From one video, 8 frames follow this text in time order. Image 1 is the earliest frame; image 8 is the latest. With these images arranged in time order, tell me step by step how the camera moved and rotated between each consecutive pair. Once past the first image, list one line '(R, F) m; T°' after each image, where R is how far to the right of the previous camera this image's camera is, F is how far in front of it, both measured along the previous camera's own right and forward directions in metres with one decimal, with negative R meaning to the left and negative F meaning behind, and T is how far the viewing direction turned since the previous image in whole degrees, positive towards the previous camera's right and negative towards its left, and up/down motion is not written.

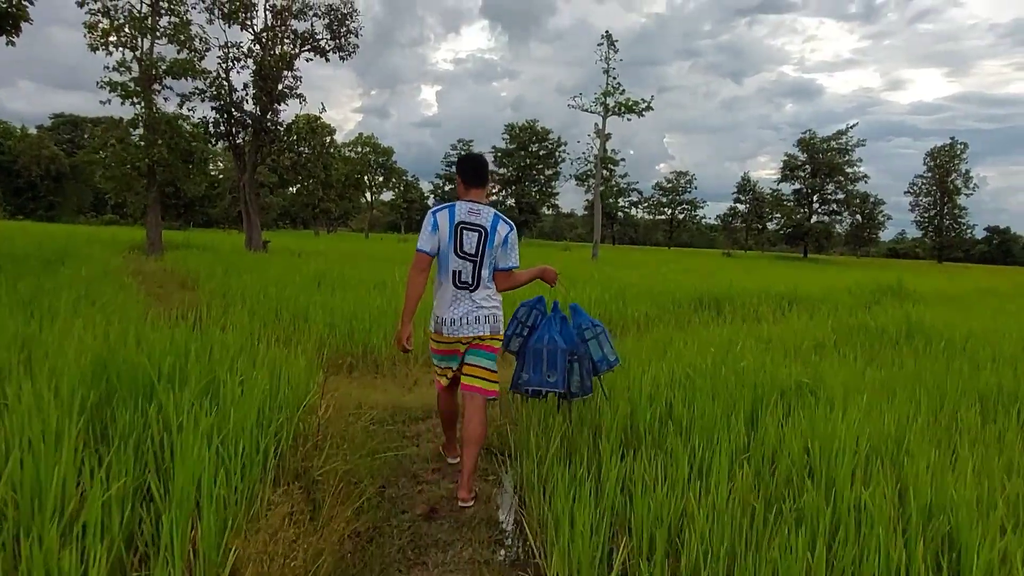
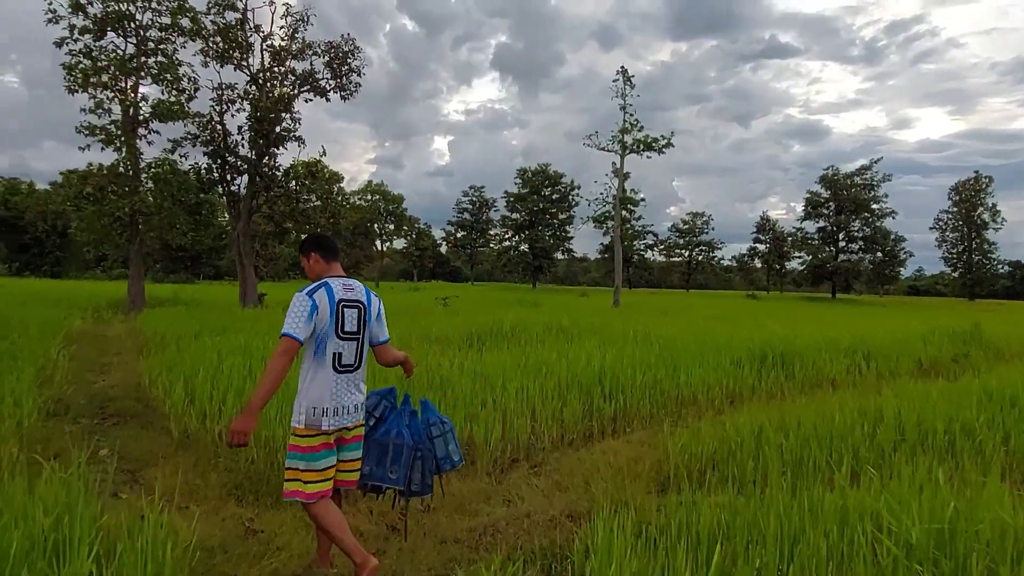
(-0.1, +1.9) m; -1°
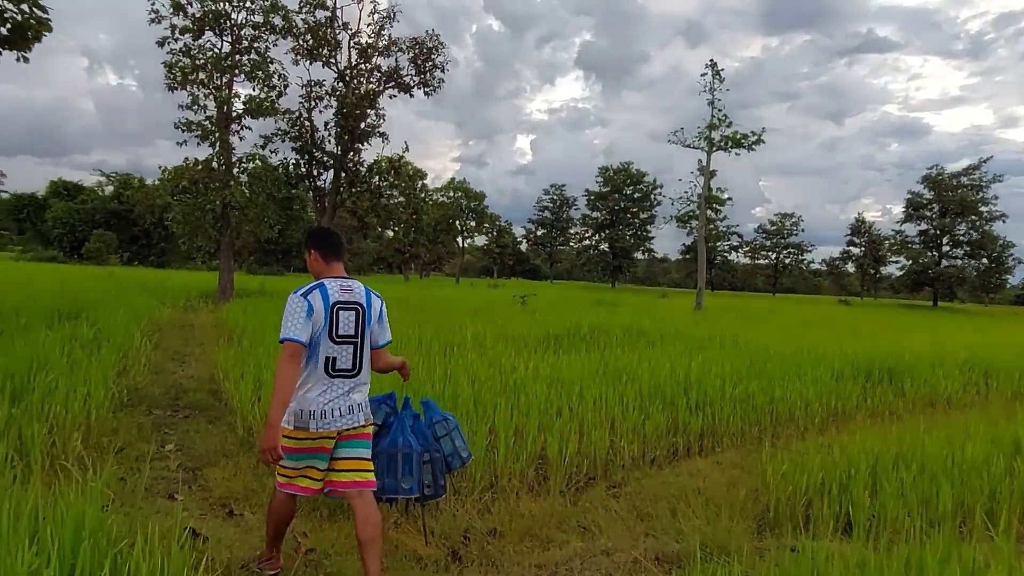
(0.0, +0.4) m; -6°
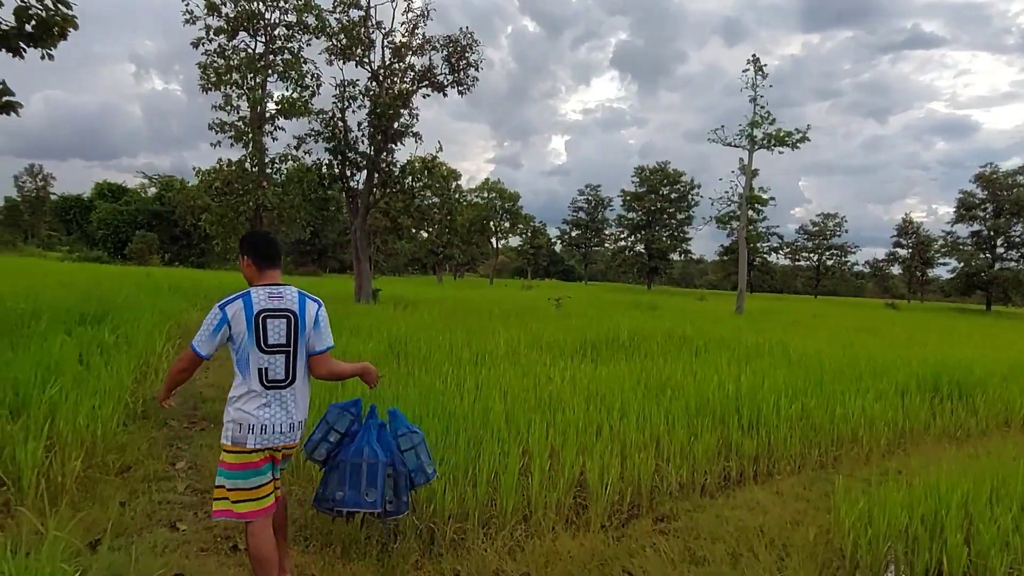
(0.0, +0.4) m; -3°
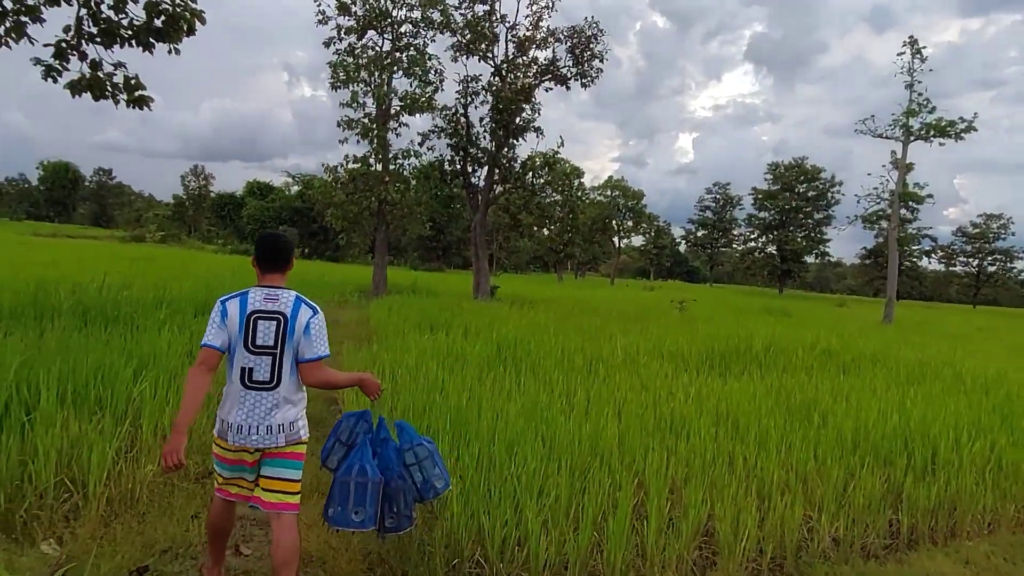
(0.0, +0.6) m; -10°
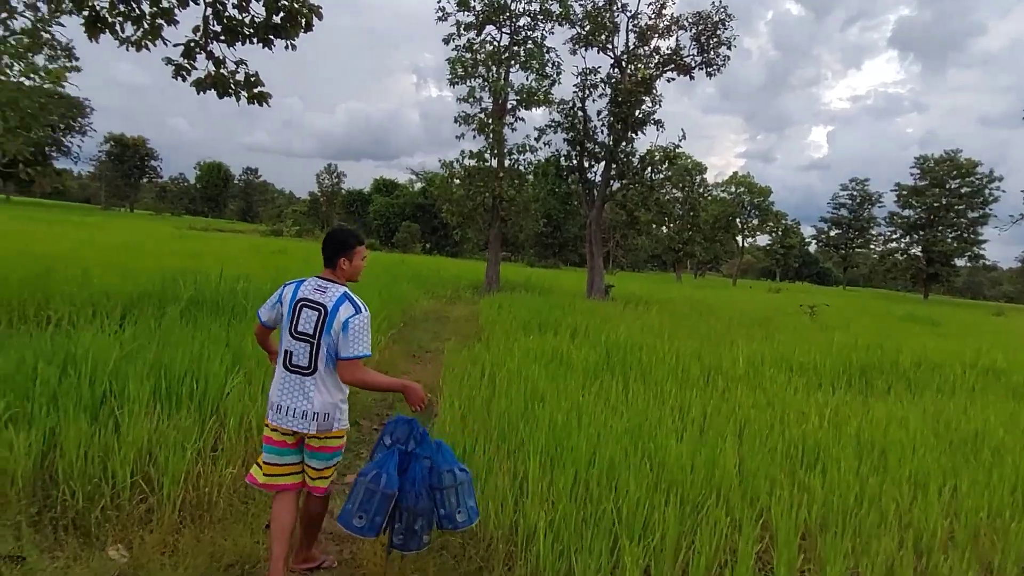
(+0.1, +0.4) m; -9°
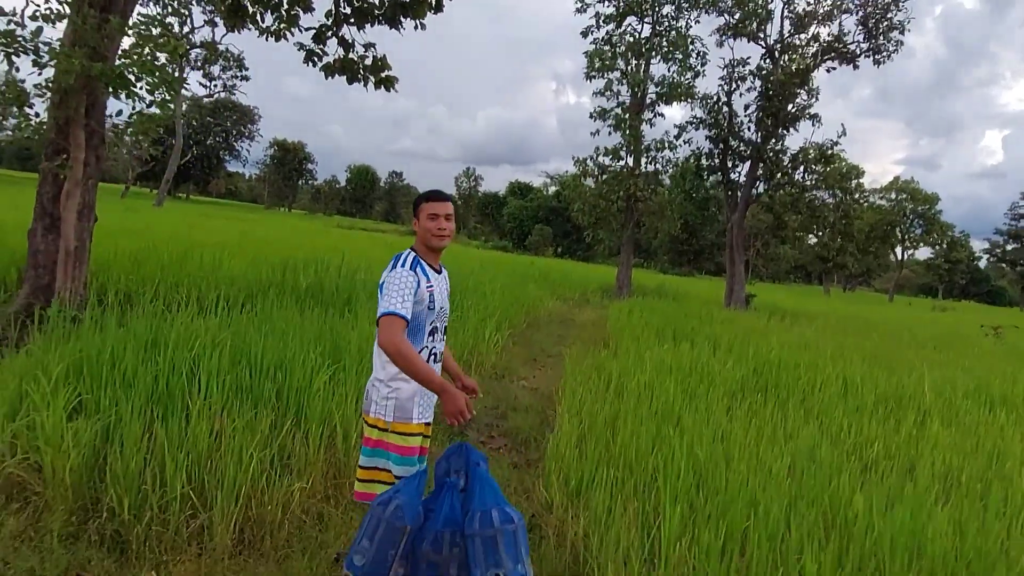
(0.0, +0.7) m; -11°
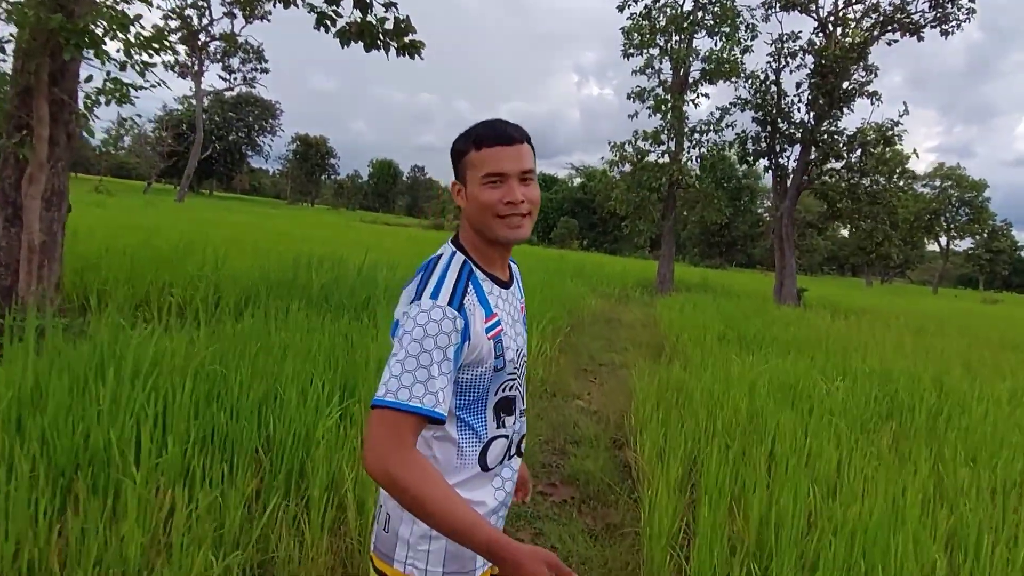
(-0.2, +1.1) m; -2°
